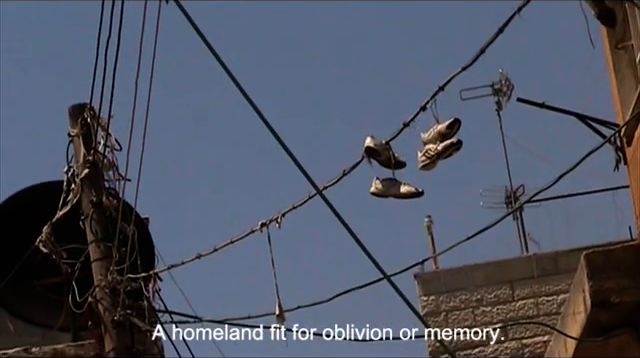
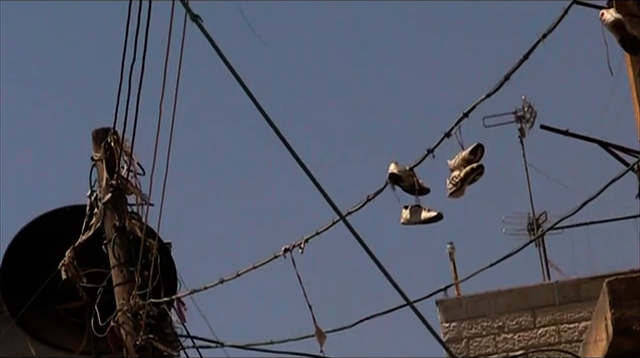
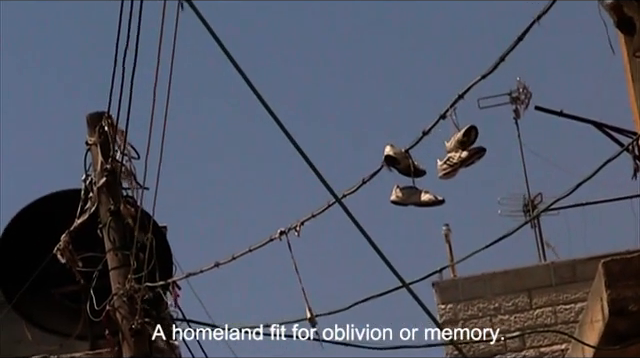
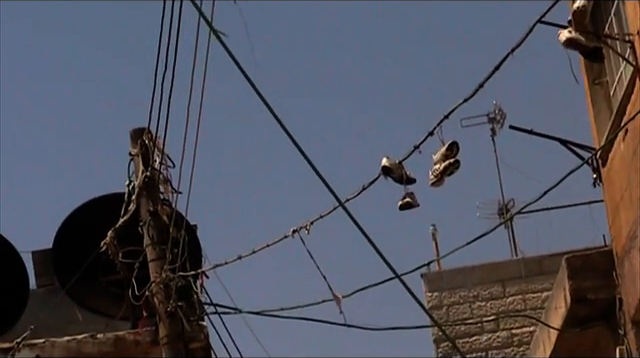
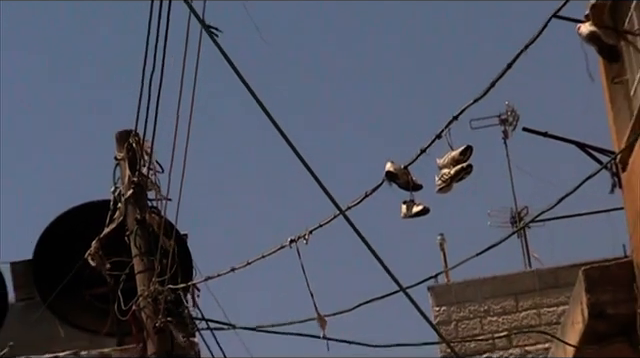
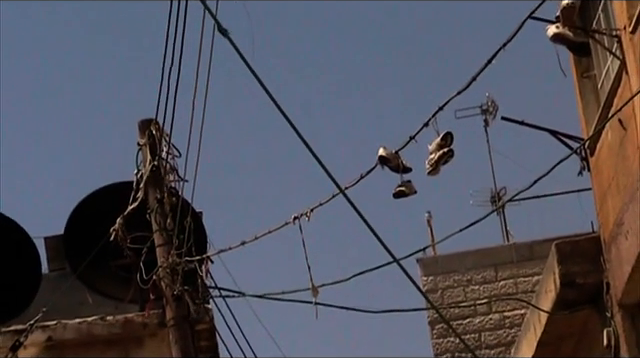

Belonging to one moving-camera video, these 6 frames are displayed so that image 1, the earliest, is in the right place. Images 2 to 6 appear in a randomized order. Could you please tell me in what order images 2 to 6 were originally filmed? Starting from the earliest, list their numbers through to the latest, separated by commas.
3, 2, 5, 4, 6
